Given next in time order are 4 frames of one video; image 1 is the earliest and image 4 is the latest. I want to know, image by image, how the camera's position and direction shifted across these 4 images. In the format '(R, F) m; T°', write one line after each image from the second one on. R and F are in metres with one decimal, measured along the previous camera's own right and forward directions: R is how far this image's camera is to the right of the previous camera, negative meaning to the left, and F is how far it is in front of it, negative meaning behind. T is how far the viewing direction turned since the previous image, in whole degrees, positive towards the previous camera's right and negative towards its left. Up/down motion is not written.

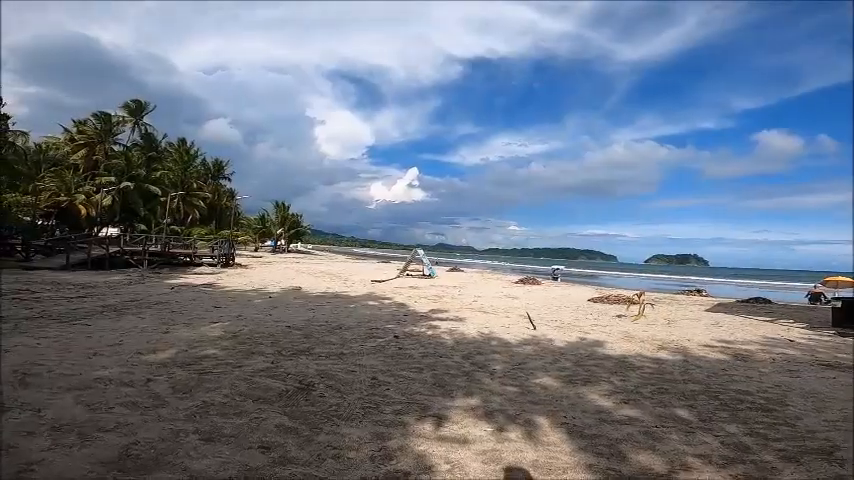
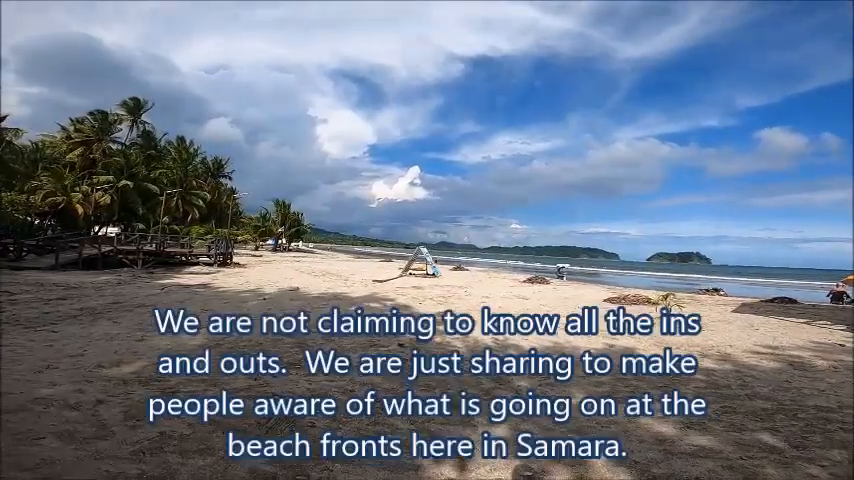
(-0.1, +0.6) m; 0°
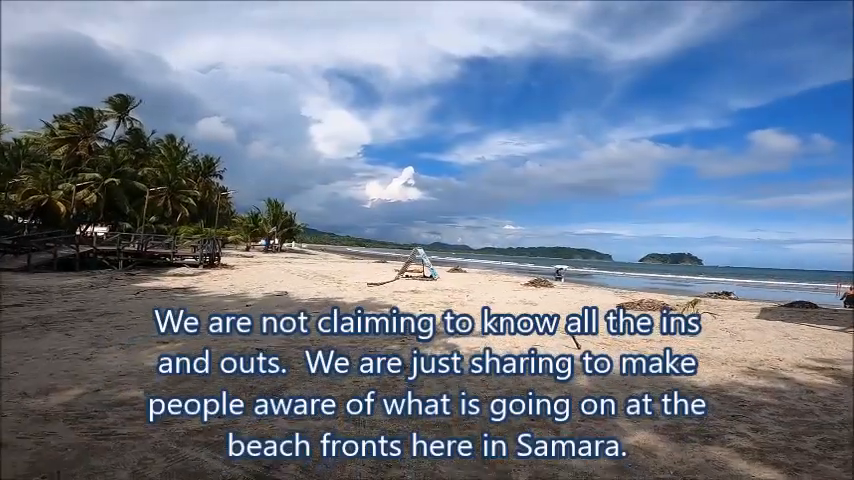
(-0.1, +0.8) m; +1°
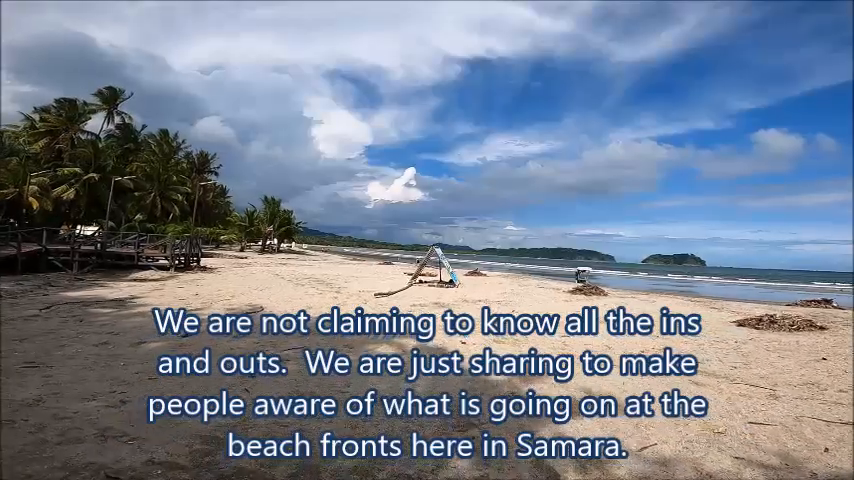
(-0.4, +2.8) m; 0°
